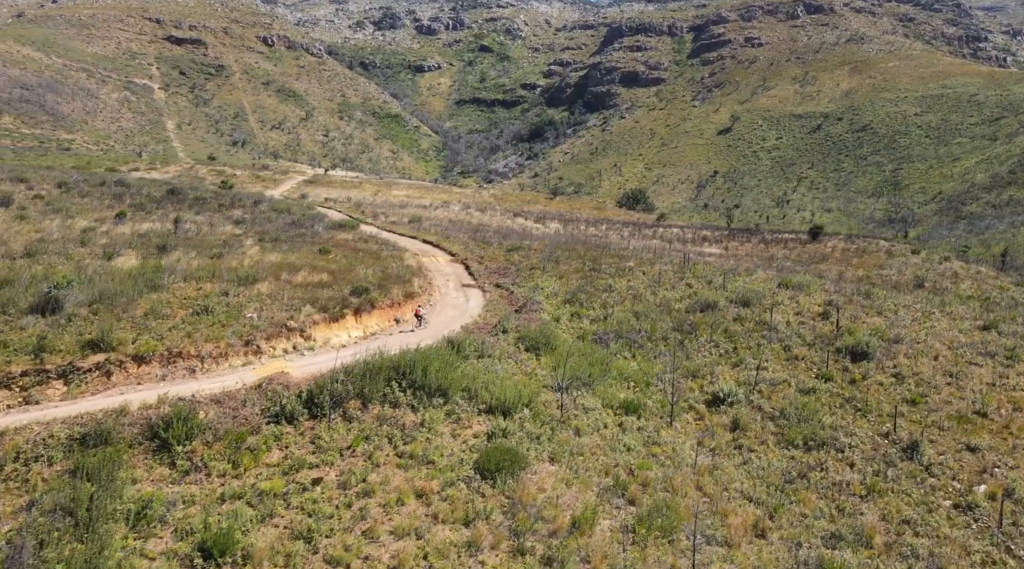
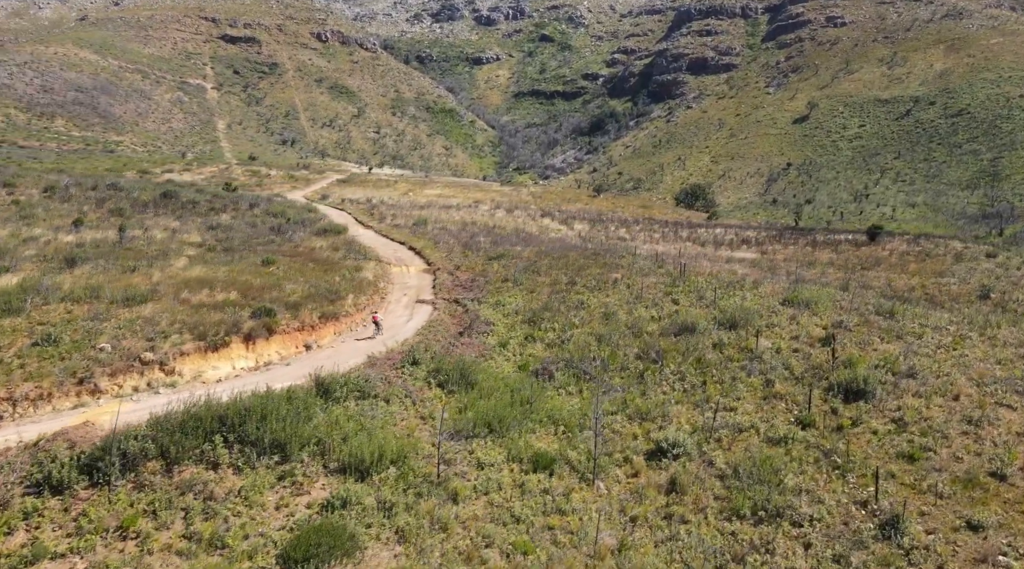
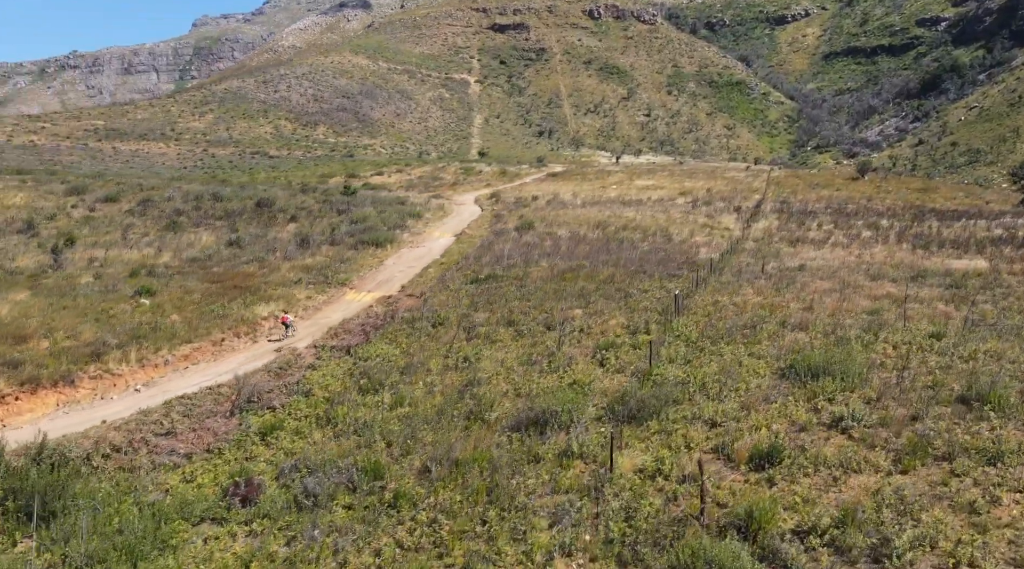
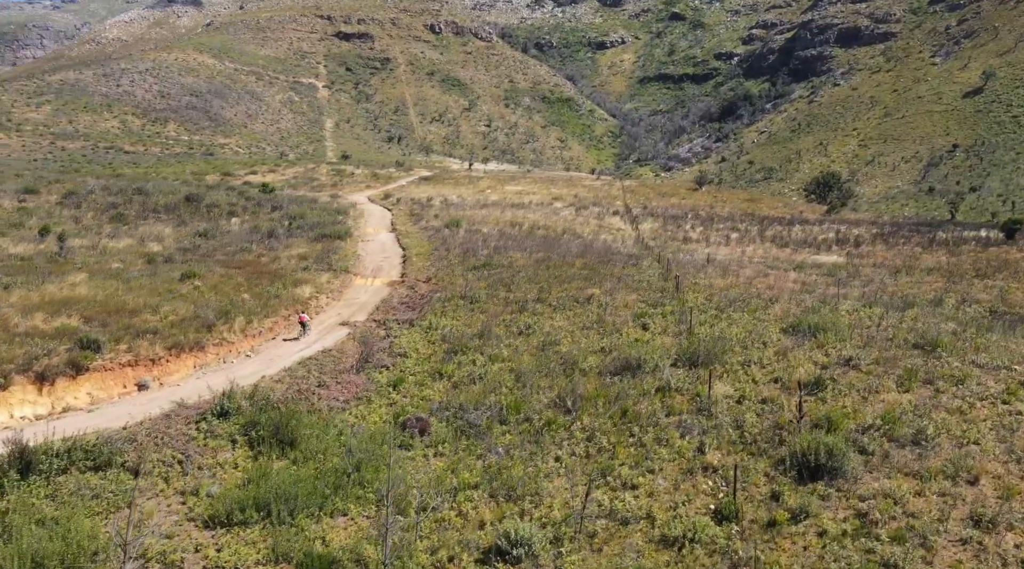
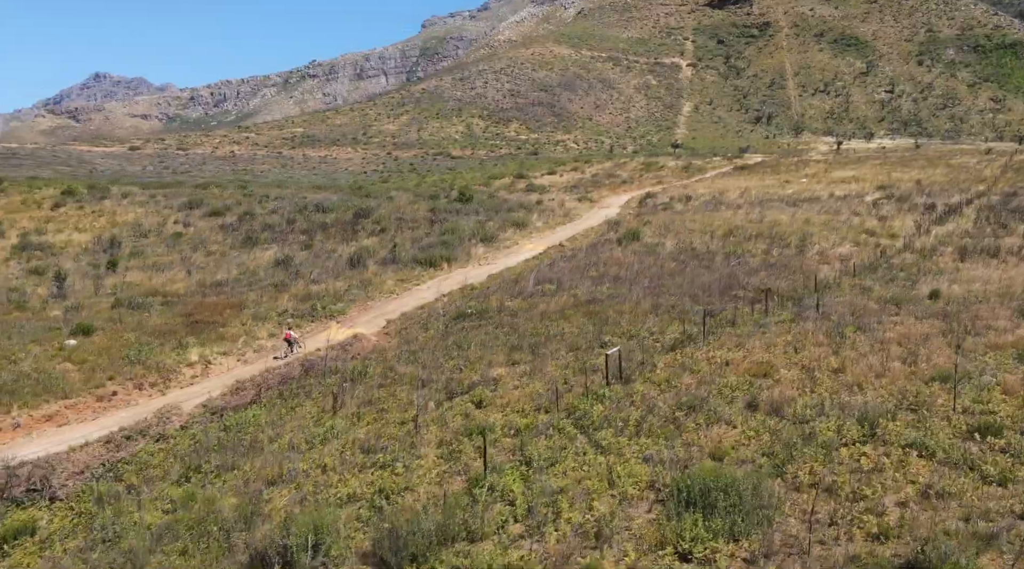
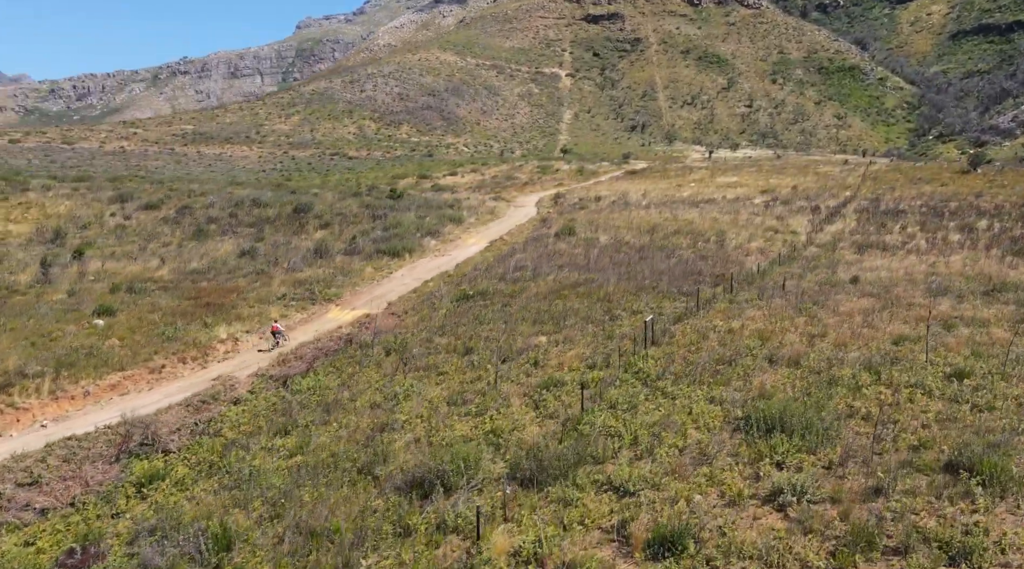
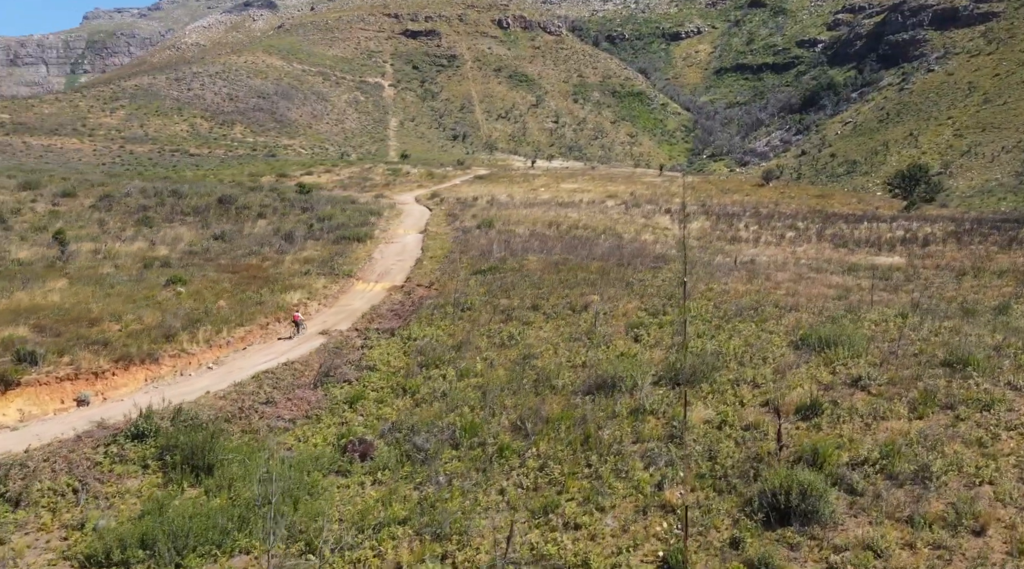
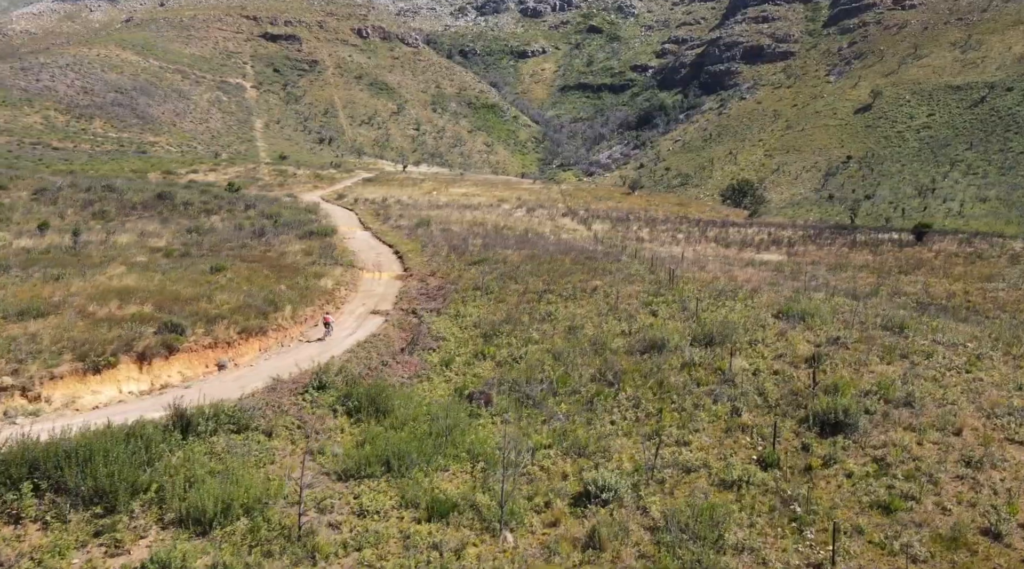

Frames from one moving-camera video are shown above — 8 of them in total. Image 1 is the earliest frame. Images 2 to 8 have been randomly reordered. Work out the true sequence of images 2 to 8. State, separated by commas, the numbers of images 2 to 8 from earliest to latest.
2, 8, 4, 7, 3, 6, 5
